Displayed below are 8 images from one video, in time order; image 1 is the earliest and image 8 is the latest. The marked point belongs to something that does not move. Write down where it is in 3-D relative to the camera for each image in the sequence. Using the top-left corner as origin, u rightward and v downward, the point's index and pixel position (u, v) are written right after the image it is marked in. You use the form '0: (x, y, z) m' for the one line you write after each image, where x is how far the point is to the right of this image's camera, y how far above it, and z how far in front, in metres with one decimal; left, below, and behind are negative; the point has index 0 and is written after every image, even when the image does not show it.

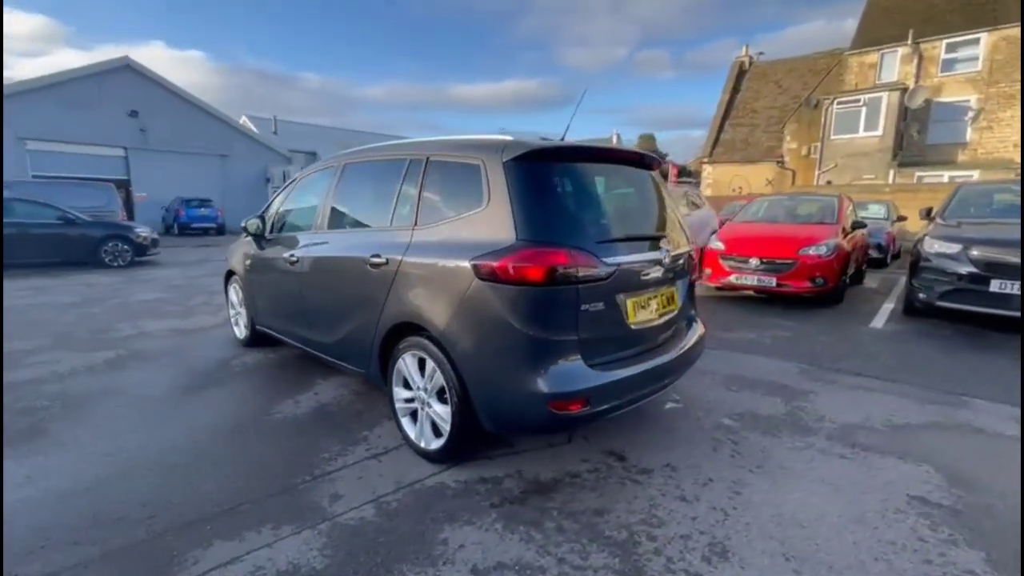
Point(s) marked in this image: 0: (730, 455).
0: (+1.3, -1.0, +2.9) m
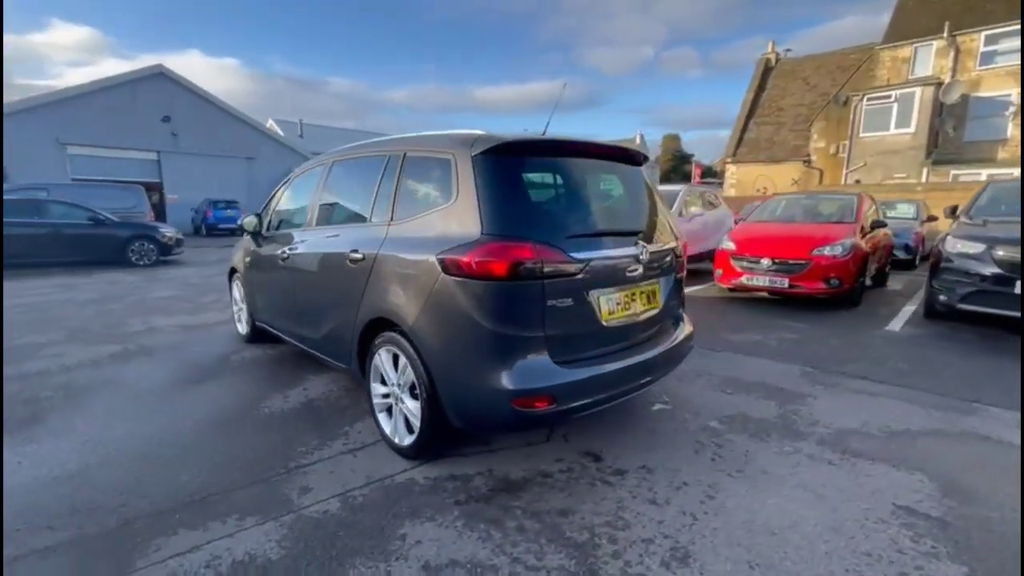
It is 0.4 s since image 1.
0: (+1.2, -1.0, +2.8) m
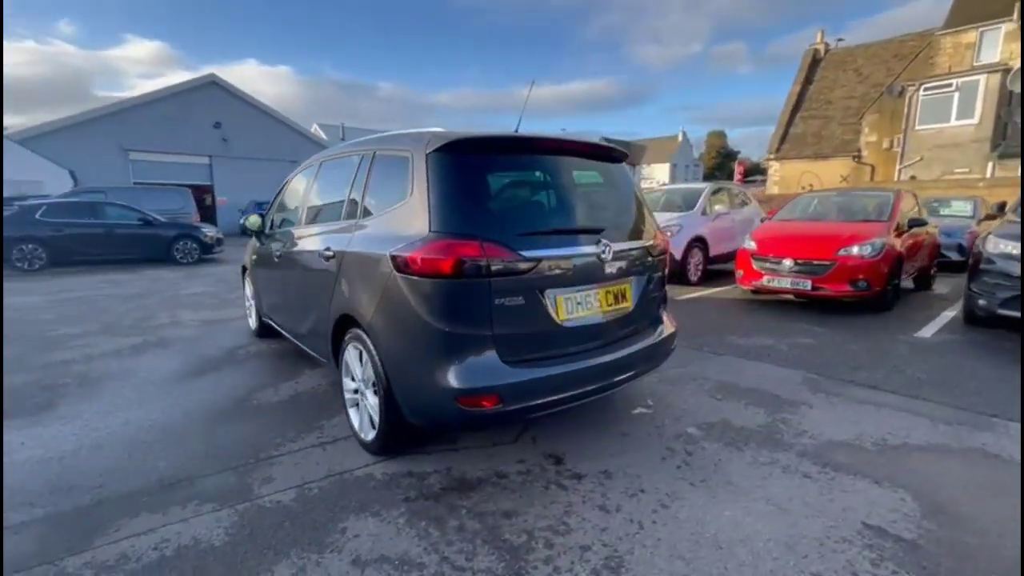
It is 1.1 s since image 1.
0: (+0.9, -1.0, +2.7) m
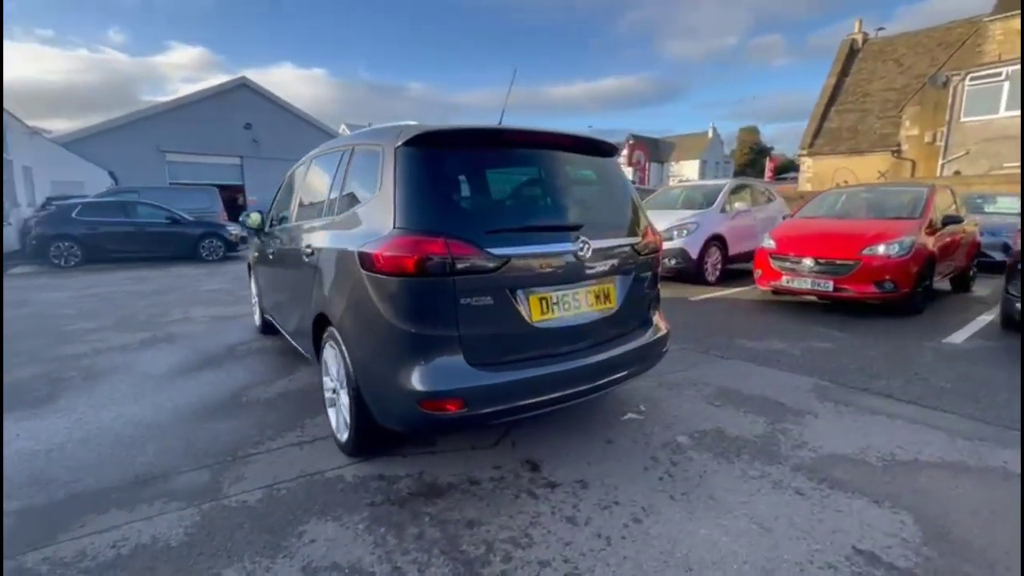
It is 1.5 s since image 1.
0: (+0.8, -1.0, +2.5) m
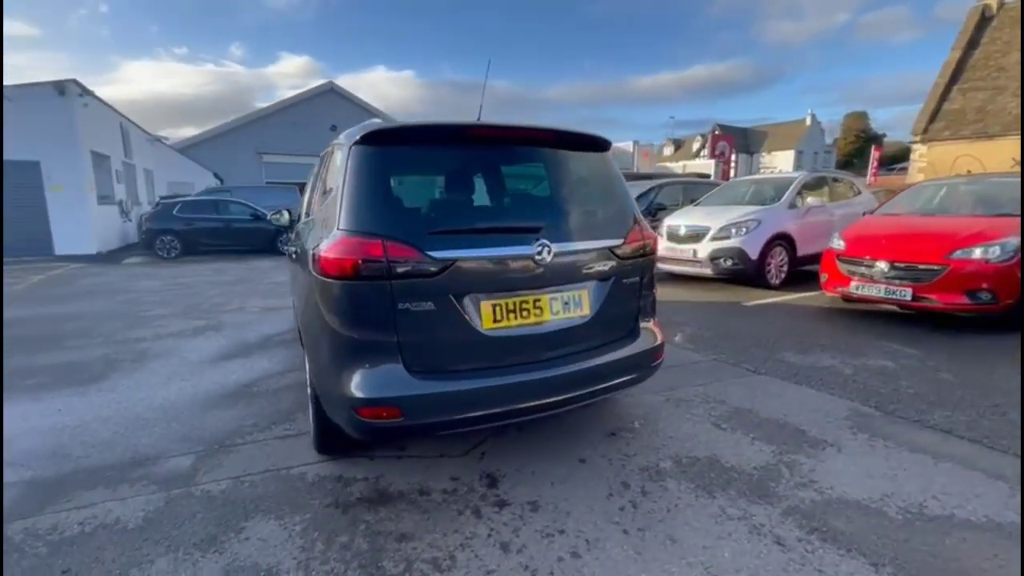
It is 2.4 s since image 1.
0: (+0.5, -1.1, +2.3) m
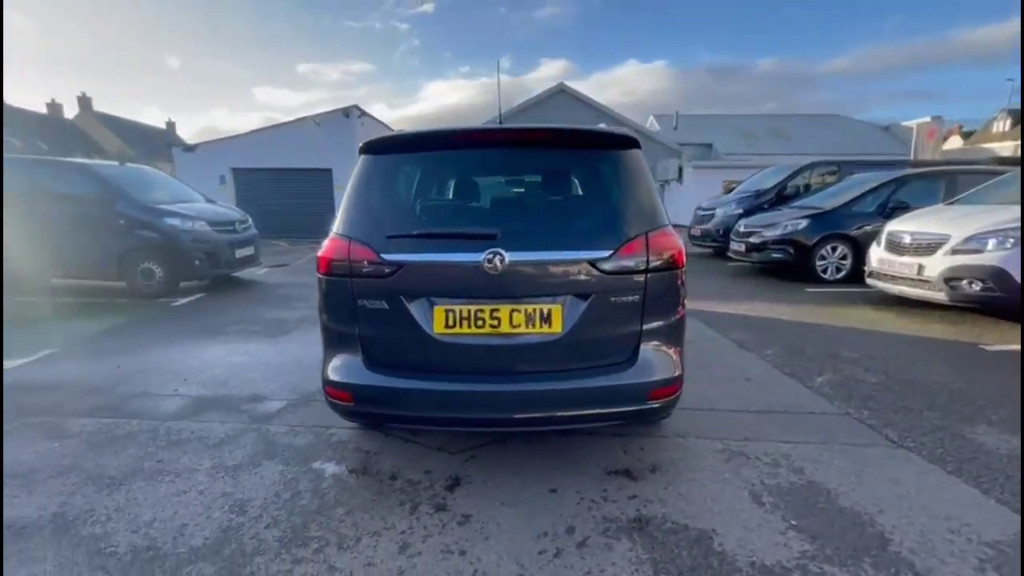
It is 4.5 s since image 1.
0: (+0.1, -1.1, +2.0) m
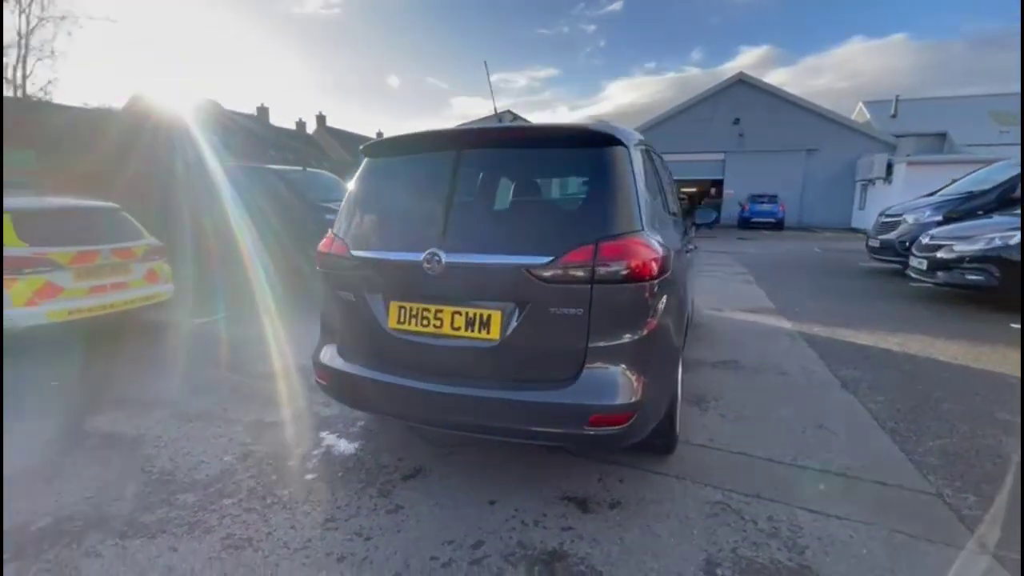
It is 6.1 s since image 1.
0: (-0.3, -1.1, +2.0) m
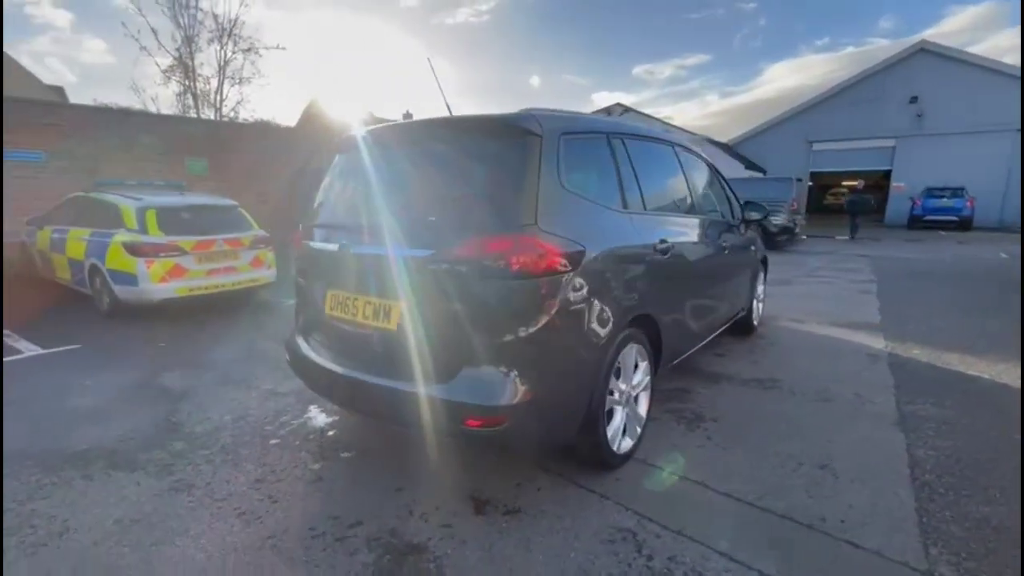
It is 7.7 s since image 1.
0: (-0.9, -1.1, +2.1) m
